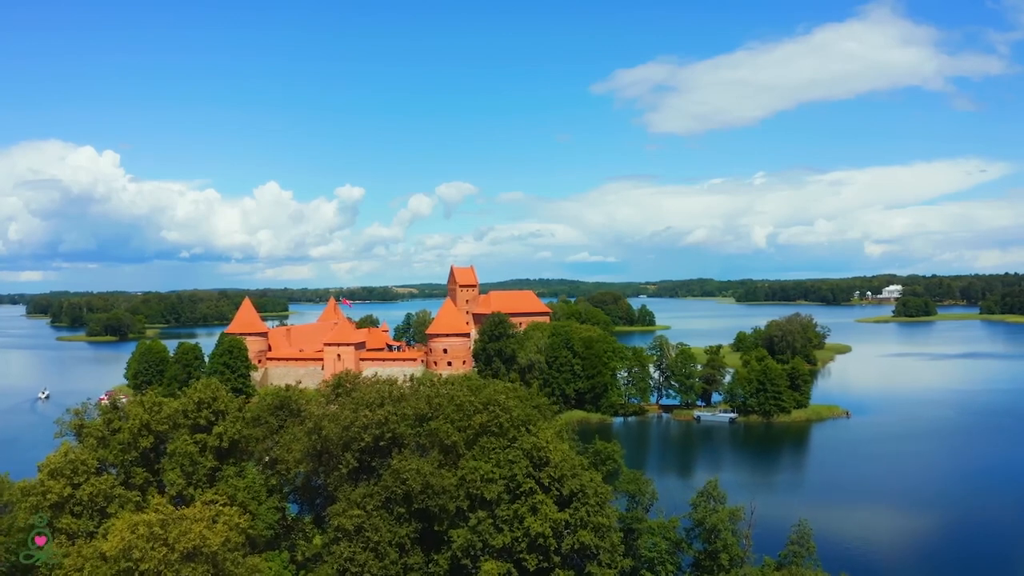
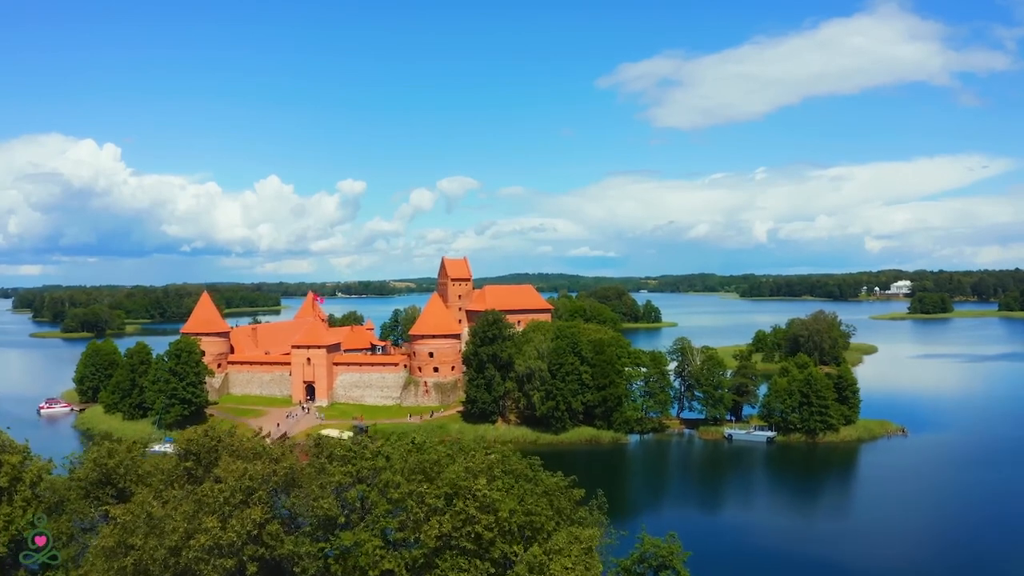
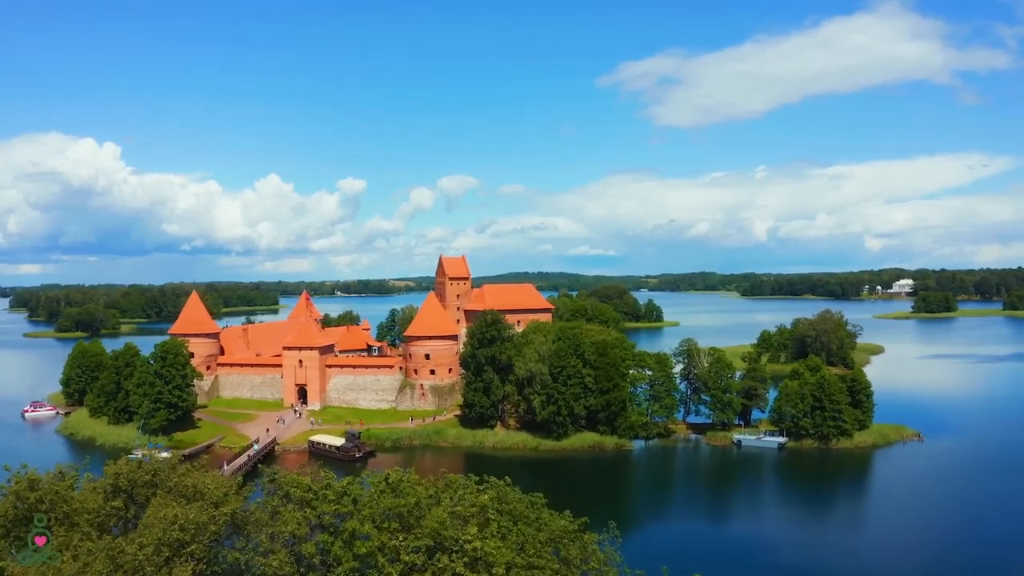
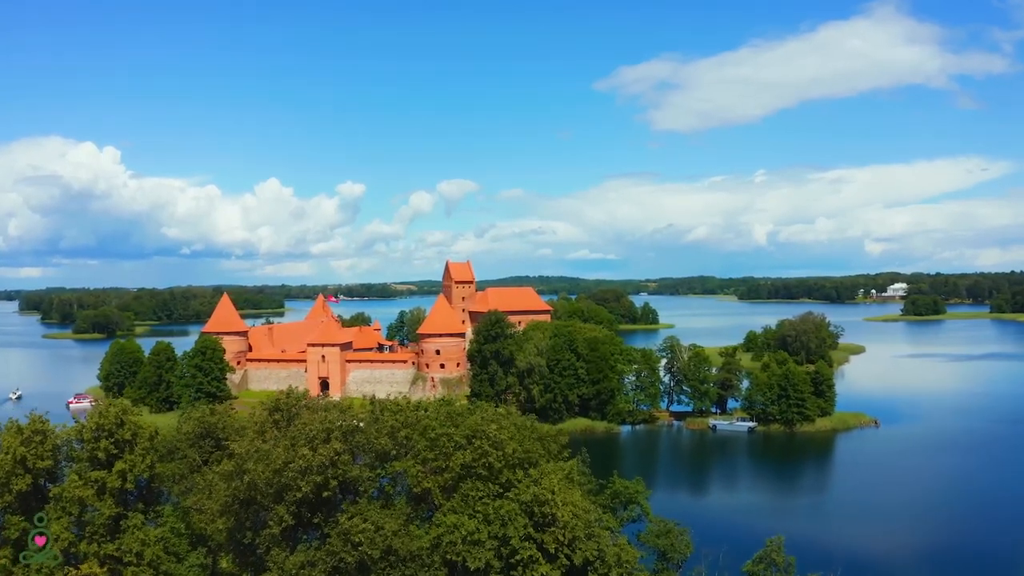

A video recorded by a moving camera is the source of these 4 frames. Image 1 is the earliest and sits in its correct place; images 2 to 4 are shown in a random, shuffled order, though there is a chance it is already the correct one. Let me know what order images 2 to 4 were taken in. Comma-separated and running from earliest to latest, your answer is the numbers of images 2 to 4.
4, 2, 3
